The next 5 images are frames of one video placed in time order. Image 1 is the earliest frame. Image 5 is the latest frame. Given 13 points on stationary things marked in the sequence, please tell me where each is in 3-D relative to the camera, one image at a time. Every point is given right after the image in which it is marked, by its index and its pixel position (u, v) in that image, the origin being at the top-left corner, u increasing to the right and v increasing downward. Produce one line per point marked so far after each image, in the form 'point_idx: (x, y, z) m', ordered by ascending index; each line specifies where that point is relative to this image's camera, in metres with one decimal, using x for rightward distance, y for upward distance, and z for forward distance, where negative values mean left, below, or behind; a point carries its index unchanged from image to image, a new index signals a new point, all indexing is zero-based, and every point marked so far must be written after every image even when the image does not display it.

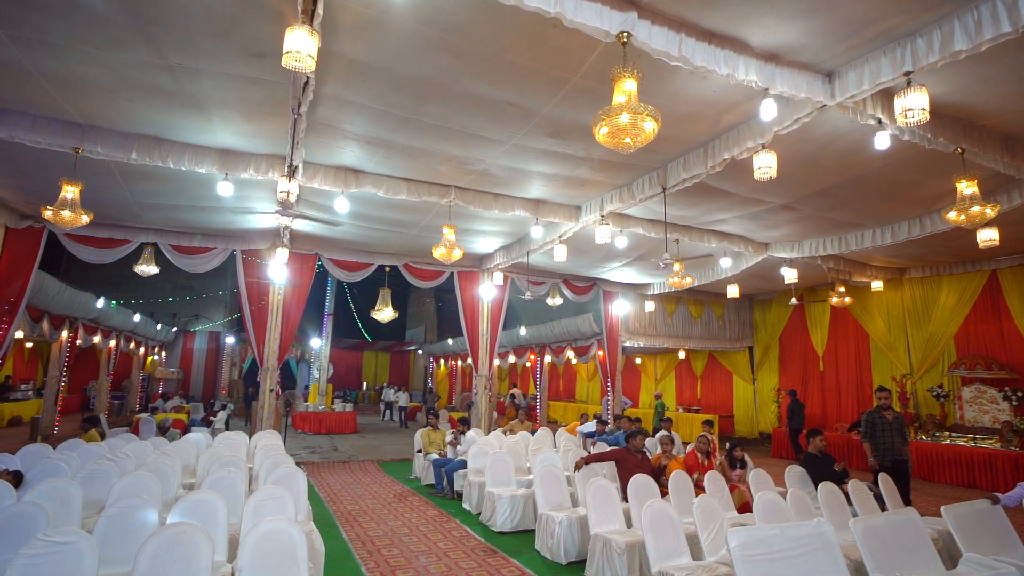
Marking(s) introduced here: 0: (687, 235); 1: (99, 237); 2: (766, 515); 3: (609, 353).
0: (+2.7, +0.8, +8.8) m
1: (-6.4, +0.8, +8.9) m
2: (+2.0, -1.8, +4.5) m
3: (+2.0, -1.4, +12.0) m
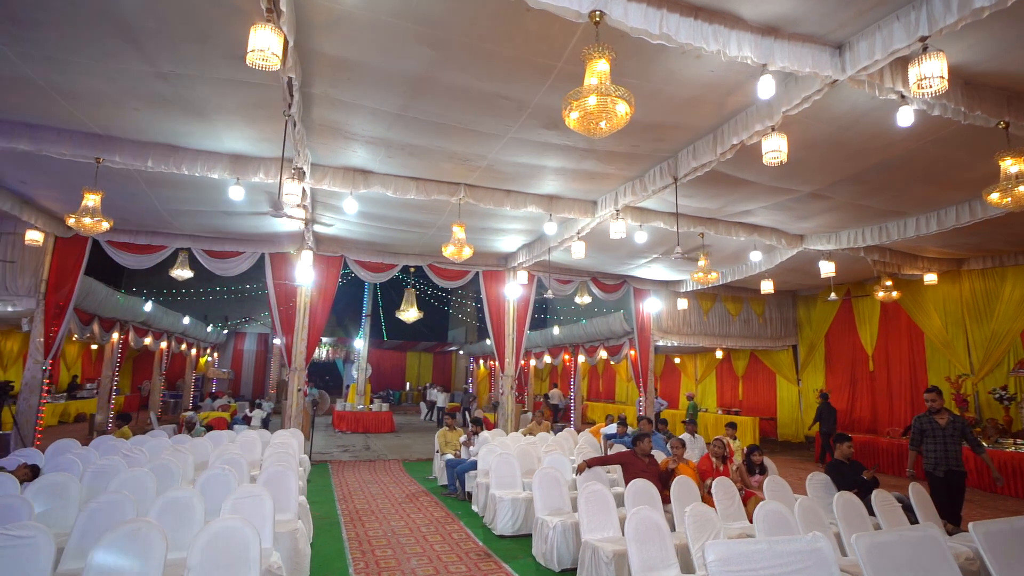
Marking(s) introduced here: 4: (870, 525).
0: (+3.0, +0.9, +8.4) m
1: (-6.1, +0.7, +9.3) m
2: (+1.9, -1.8, +4.2) m
3: (+2.6, -1.3, +11.6) m
4: (+2.9, -1.9, +4.7) m
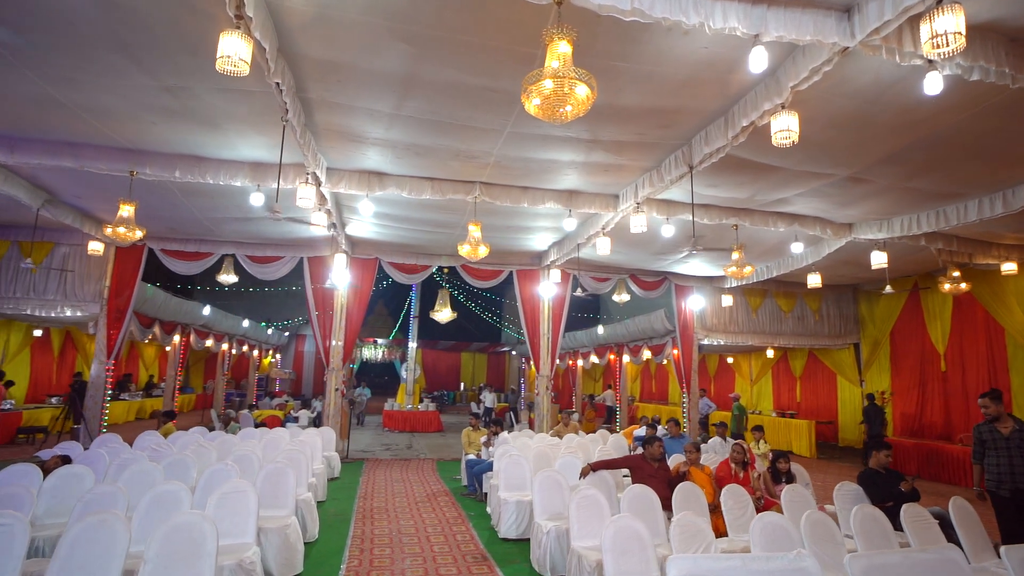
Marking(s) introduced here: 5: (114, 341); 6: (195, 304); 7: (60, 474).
0: (+3.2, +0.9, +7.9) m
1: (-5.6, +0.6, +9.9) m
2: (+1.7, -1.7, +3.8) m
3: (+3.3, -1.2, +11.1) m
4: (+2.8, -1.9, +4.2) m
5: (-6.5, -0.9, +9.4) m
6: (-7.0, -0.3, +12.6) m
7: (-3.6, -1.5, +4.6) m
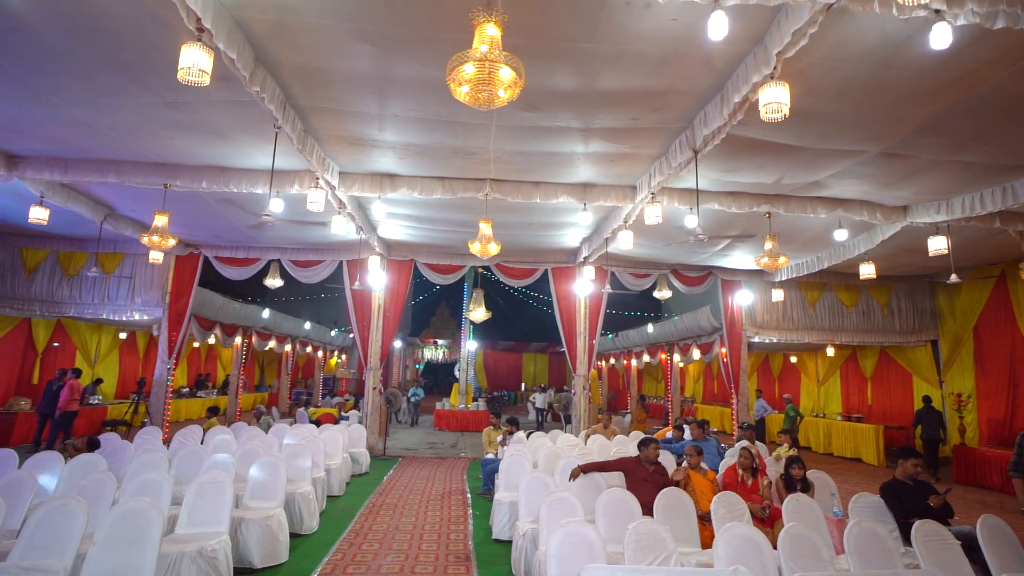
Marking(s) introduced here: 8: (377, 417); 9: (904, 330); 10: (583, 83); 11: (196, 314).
0: (+3.4, +1.0, +7.3) m
1: (-5.1, +0.6, +10.6) m
2: (+1.3, -1.6, +3.5) m
3: (+4.0, -1.1, +10.4) m
4: (+2.5, -1.8, +3.7) m
5: (-6.0, -1.0, +10.1) m
6: (-6.0, -0.5, +13.4) m
7: (-3.8, -1.5, +5.0) m
8: (-2.5, -2.3, +10.4) m
9: (+7.2, -0.8, +10.5) m
10: (+0.6, +1.8, +4.9) m
11: (-6.0, -0.5, +10.9) m
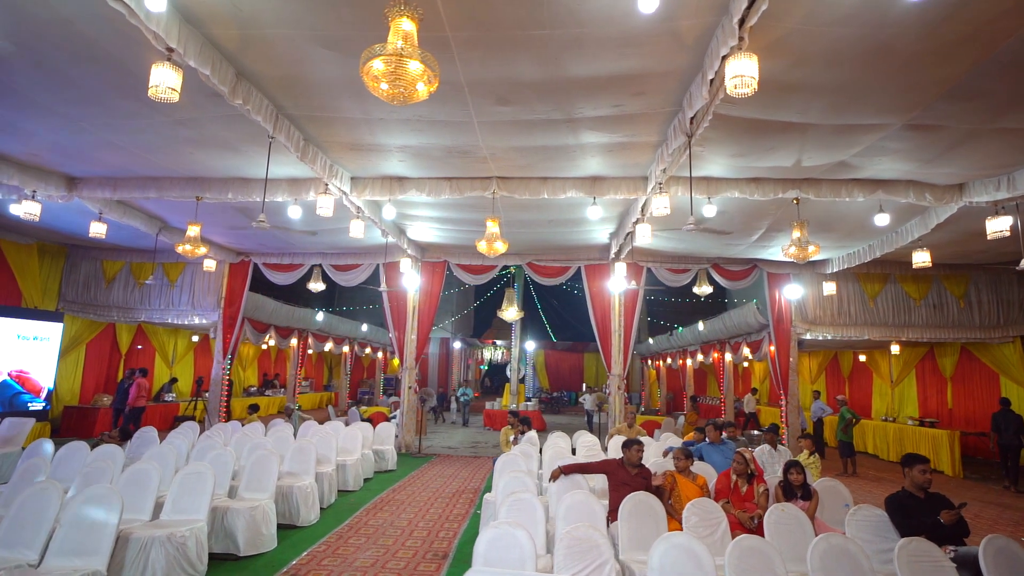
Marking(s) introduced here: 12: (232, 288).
0: (+3.4, +1.1, +6.7) m
1: (-4.5, +0.5, +11.2) m
2: (+0.9, -1.6, +3.2) m
3: (+4.5, -1.0, +9.7) m
4: (+2.1, -1.7, +3.2) m
5: (-5.4, -1.1, +10.9) m
6: (-4.9, -0.6, +14.1) m
7: (-4.0, -1.6, +5.5) m
8: (-1.8, -2.4, +10.6) m
9: (+7.7, -0.6, +9.3) m
10: (+0.3, +1.8, +4.8) m
11: (-5.3, -0.6, +11.7) m
12: (-5.5, 0.0, +11.2) m
